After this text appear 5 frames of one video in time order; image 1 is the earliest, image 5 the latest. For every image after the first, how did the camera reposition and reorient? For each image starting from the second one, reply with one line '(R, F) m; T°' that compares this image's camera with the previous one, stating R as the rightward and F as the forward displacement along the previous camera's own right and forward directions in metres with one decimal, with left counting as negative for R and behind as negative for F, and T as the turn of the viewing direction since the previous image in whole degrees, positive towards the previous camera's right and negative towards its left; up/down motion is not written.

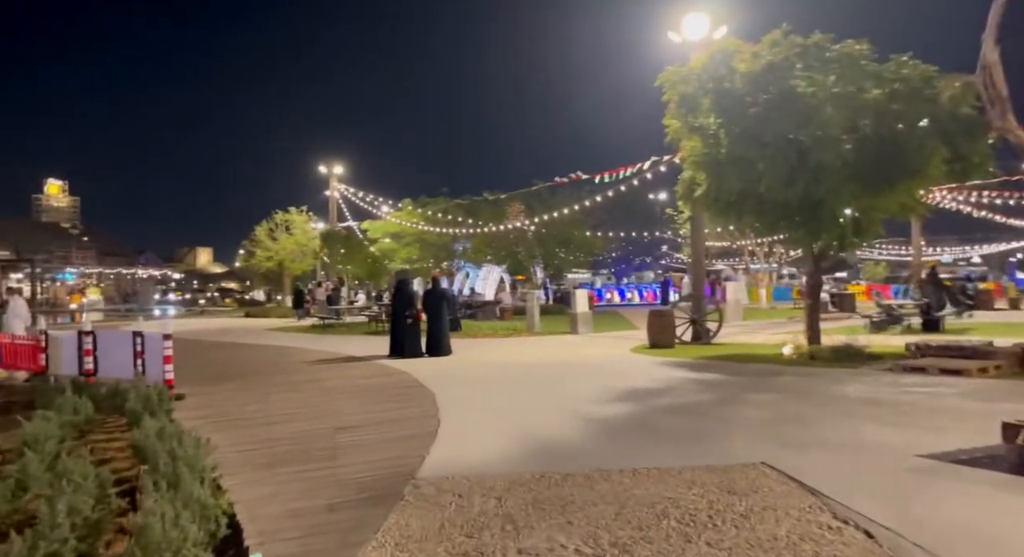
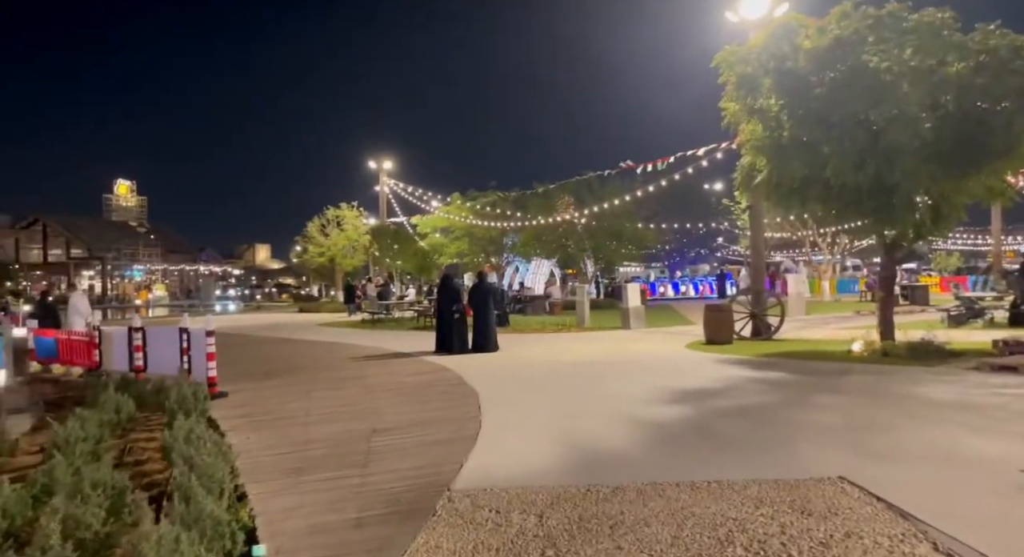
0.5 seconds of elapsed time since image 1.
(+0.1, +0.5) m; -4°
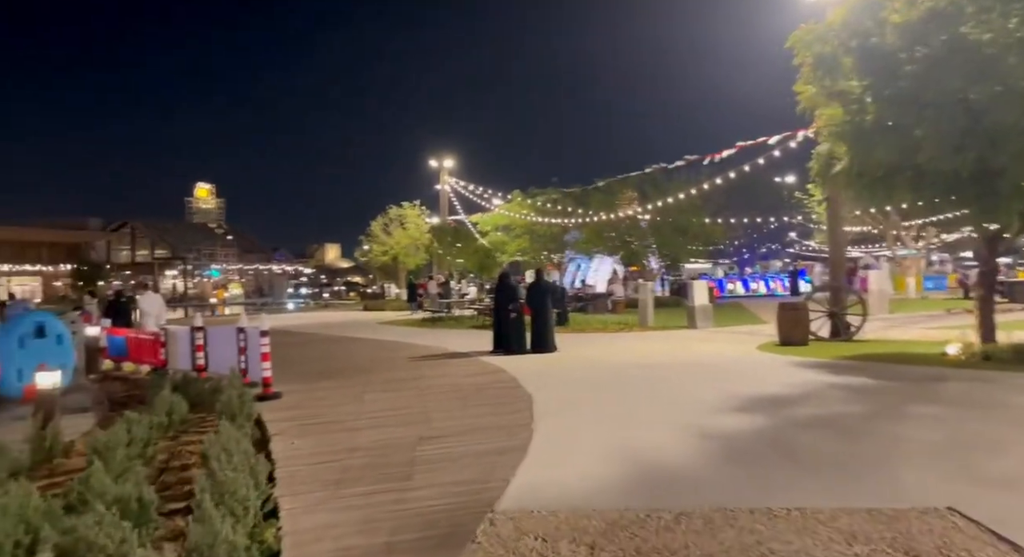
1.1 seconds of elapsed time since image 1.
(+0.1, +0.5) m; -5°
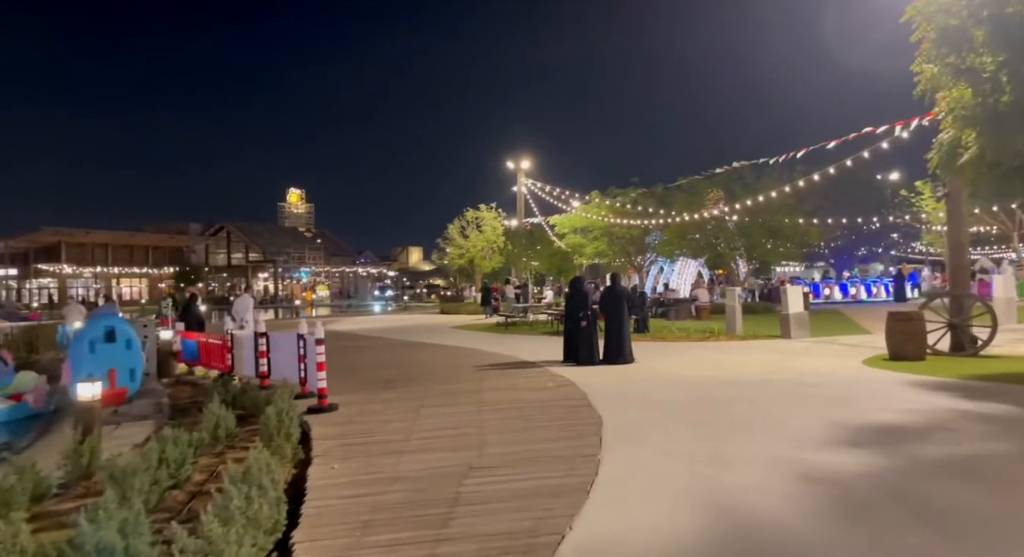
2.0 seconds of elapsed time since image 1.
(+0.2, +1.0) m; -7°
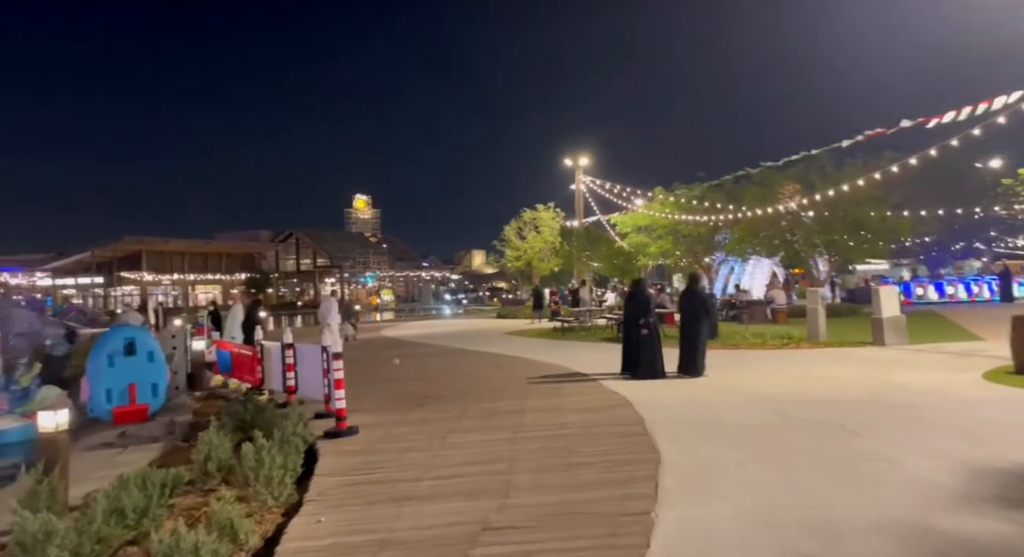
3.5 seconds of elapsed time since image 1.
(+0.3, +1.5) m; -6°
